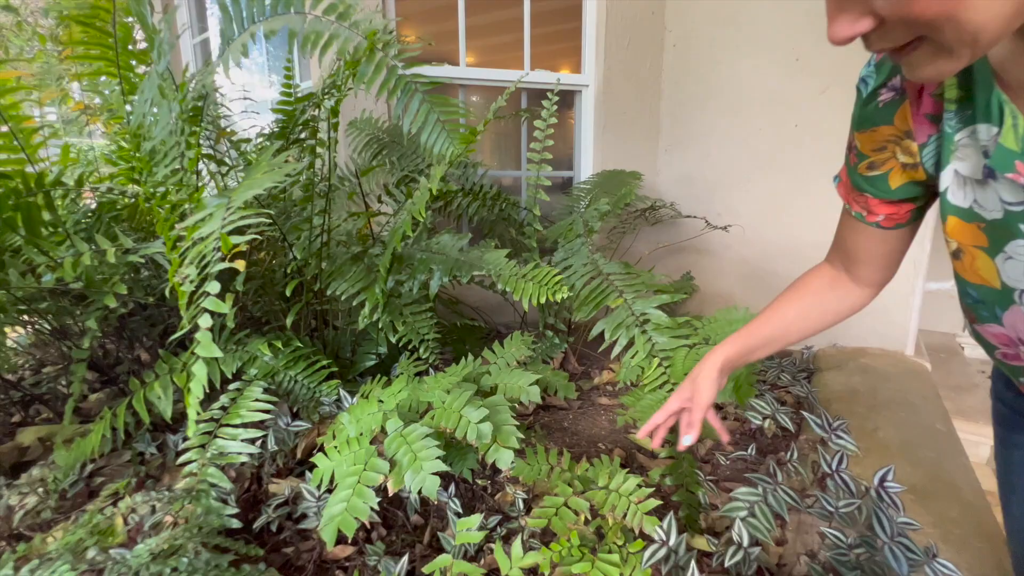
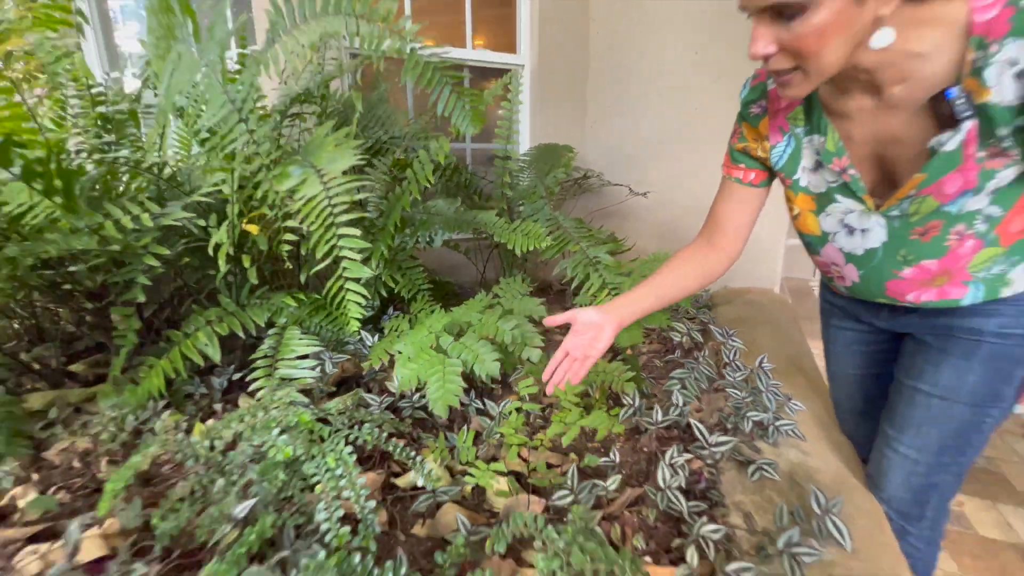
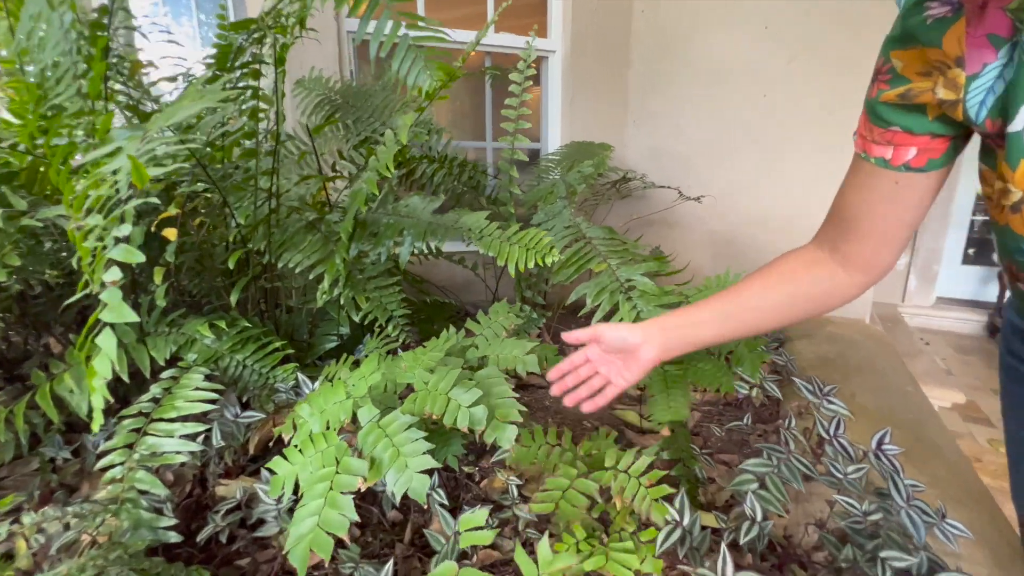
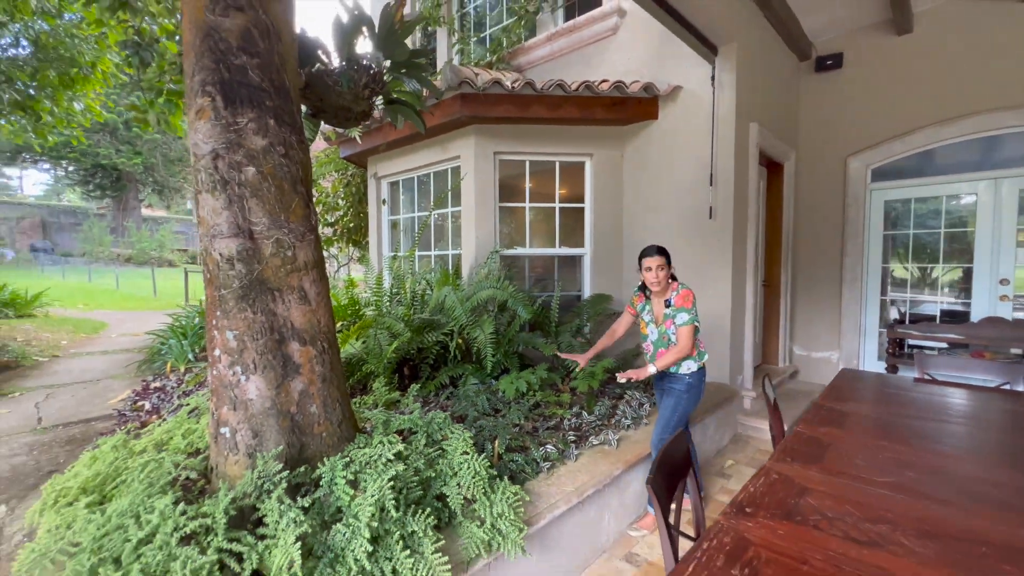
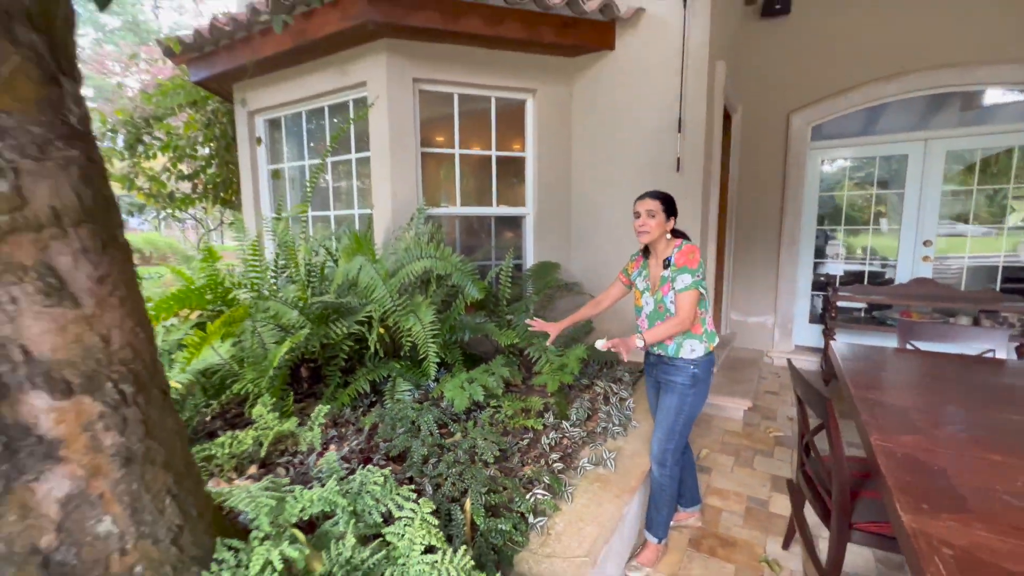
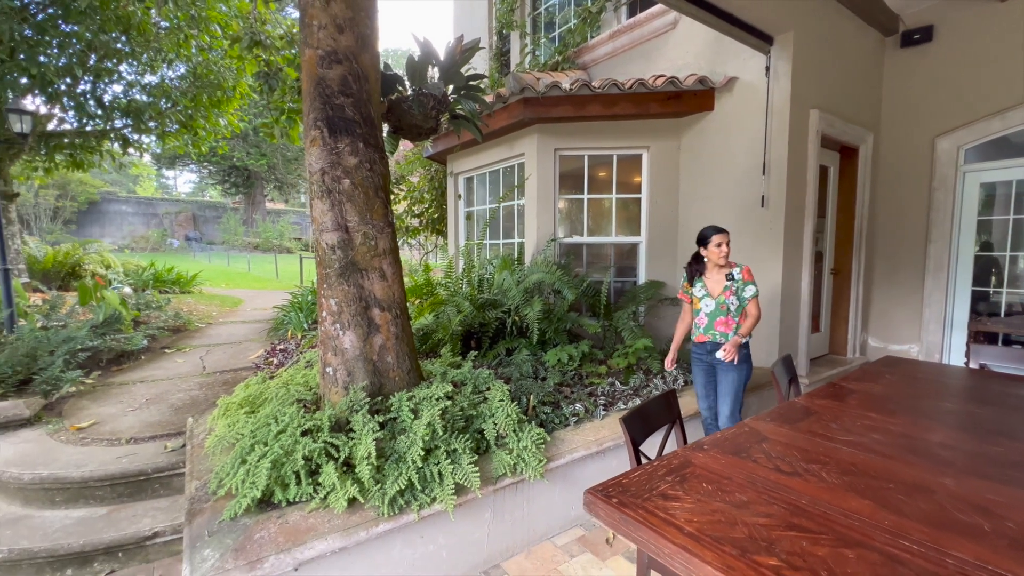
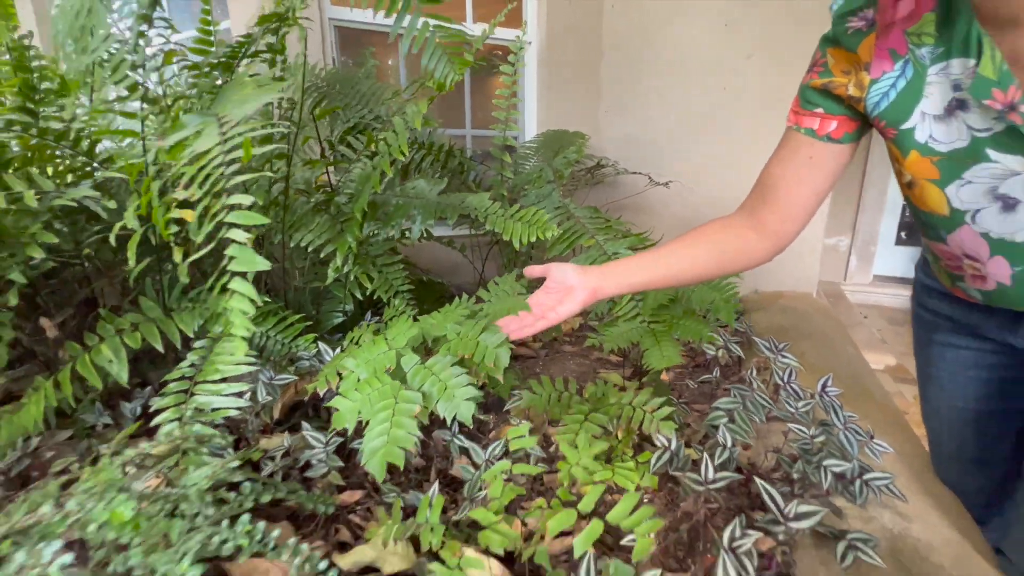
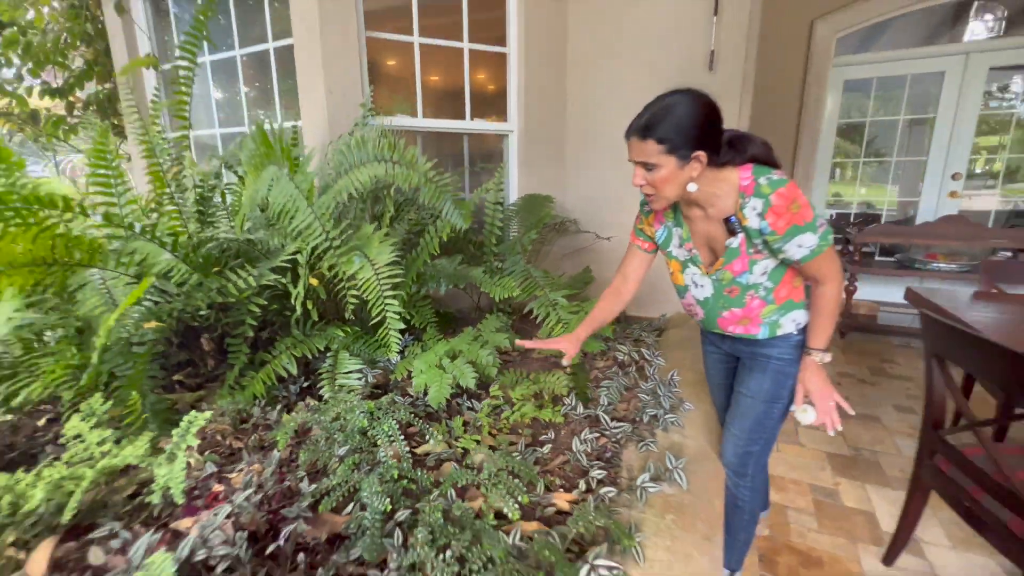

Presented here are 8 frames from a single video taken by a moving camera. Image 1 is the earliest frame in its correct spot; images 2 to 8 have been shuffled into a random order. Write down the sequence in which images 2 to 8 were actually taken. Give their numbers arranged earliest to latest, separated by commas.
3, 7, 2, 8, 5, 4, 6
